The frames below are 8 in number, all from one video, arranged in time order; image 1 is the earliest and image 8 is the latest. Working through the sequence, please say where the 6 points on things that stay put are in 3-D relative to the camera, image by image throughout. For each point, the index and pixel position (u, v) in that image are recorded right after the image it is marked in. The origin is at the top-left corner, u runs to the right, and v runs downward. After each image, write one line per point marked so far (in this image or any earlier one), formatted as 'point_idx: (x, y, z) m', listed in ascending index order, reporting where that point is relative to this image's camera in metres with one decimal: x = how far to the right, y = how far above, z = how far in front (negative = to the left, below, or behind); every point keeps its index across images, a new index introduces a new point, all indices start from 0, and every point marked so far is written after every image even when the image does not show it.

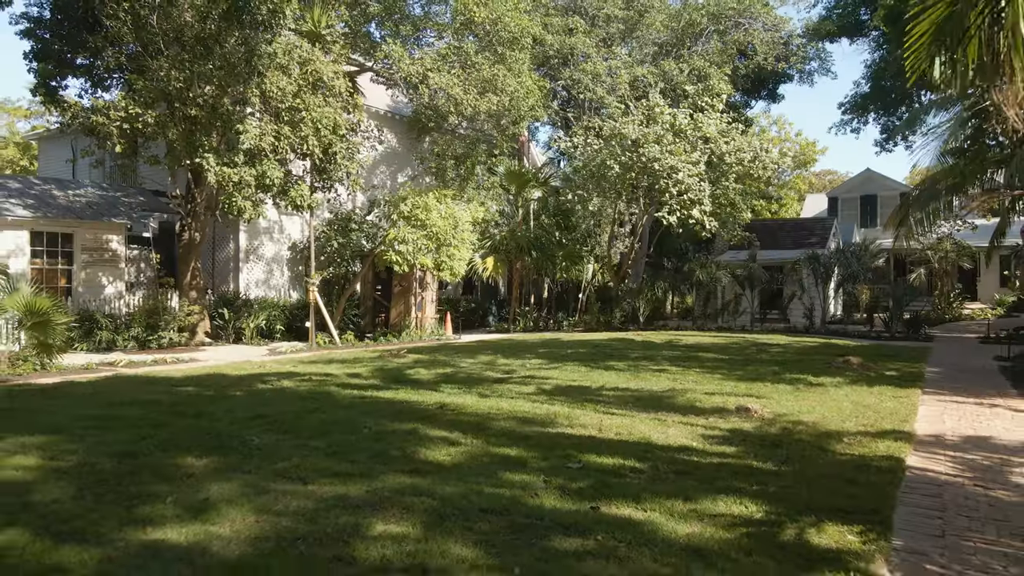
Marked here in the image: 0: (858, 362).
0: (+4.4, -0.9, +9.2) m
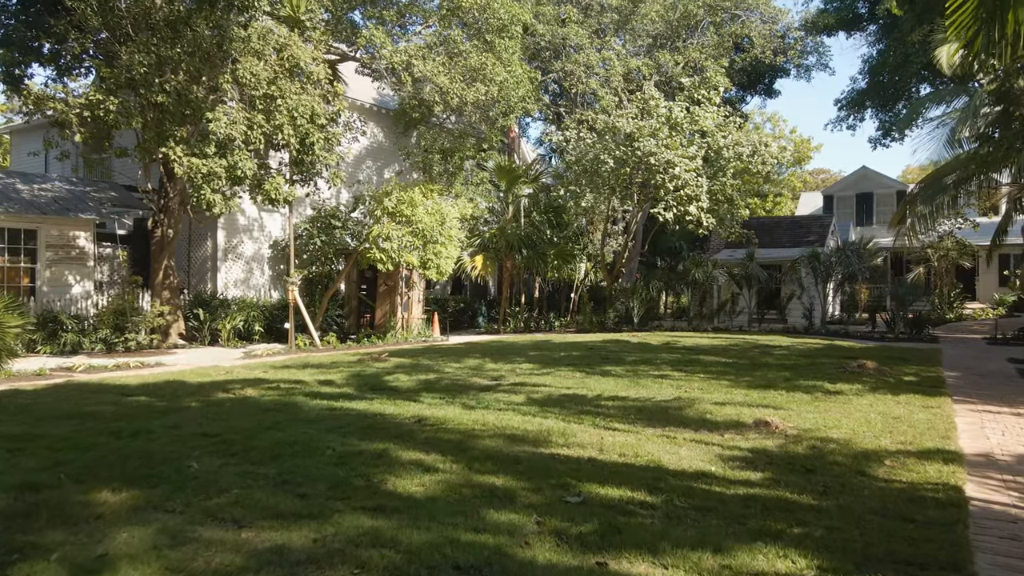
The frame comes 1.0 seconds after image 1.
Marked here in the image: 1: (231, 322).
0: (+4.3, -0.9, +8.5) m
1: (-5.8, -0.7, +15.0) m
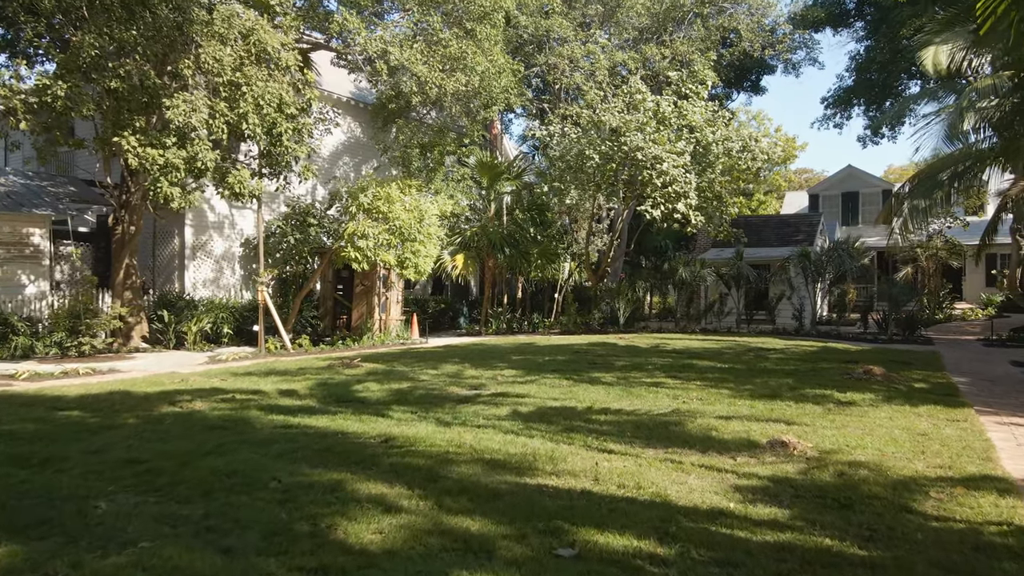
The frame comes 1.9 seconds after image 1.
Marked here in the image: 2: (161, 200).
0: (+4.1, -0.9, +8.0) m
1: (-6.2, -0.7, +14.2) m
2: (-5.1, +1.3, +10.4) m
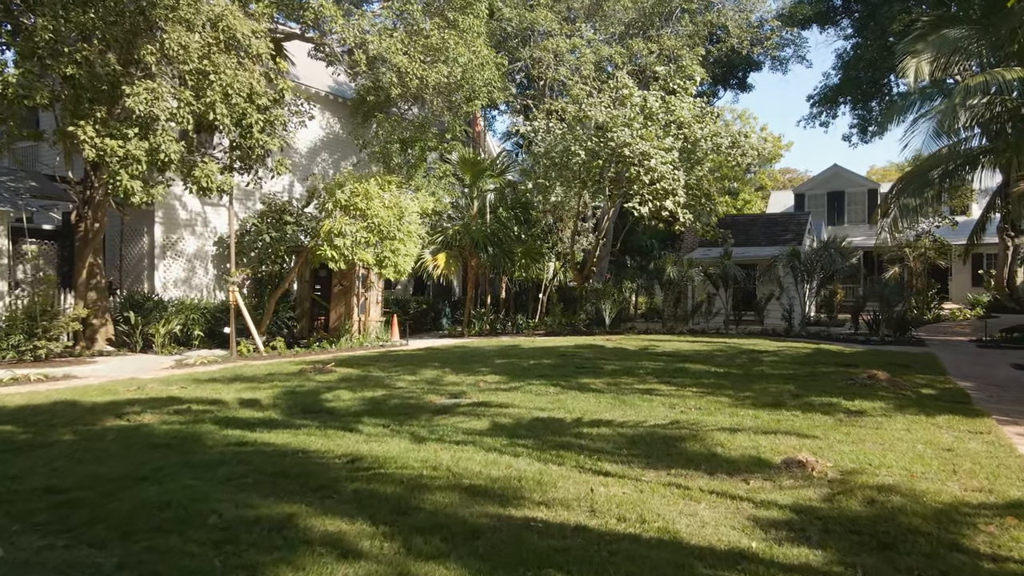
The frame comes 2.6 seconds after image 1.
0: (+3.9, -0.9, +7.5) m
1: (-6.5, -0.7, +13.5) m
2: (-5.3, +1.3, +9.8) m
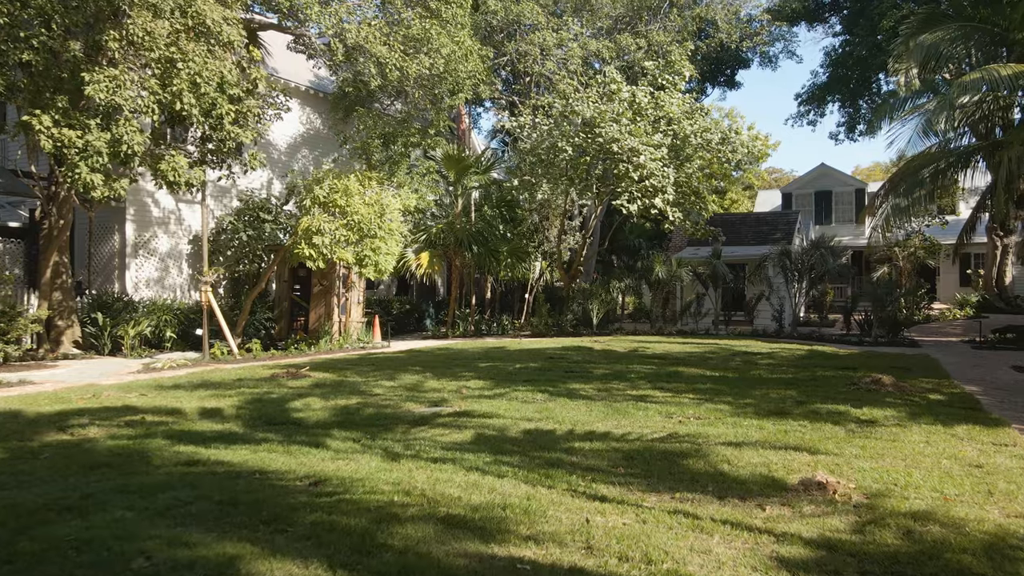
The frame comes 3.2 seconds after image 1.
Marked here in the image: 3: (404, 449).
0: (+3.7, -0.9, +7.2) m
1: (-6.8, -0.7, +13.0) m
2: (-5.5, +1.3, +9.2) m
3: (-0.6, -1.0, +4.3) m
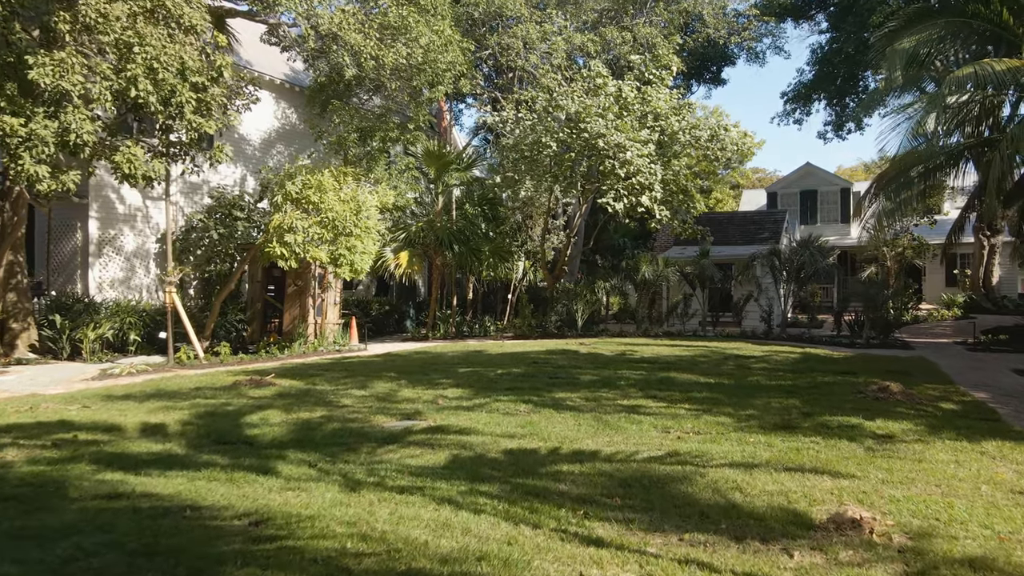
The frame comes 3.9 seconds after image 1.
0: (+3.6, -0.9, +6.7) m
1: (-7.1, -0.7, +12.3) m
2: (-5.7, +1.3, +8.6) m
3: (-0.8, -1.0, +3.7) m
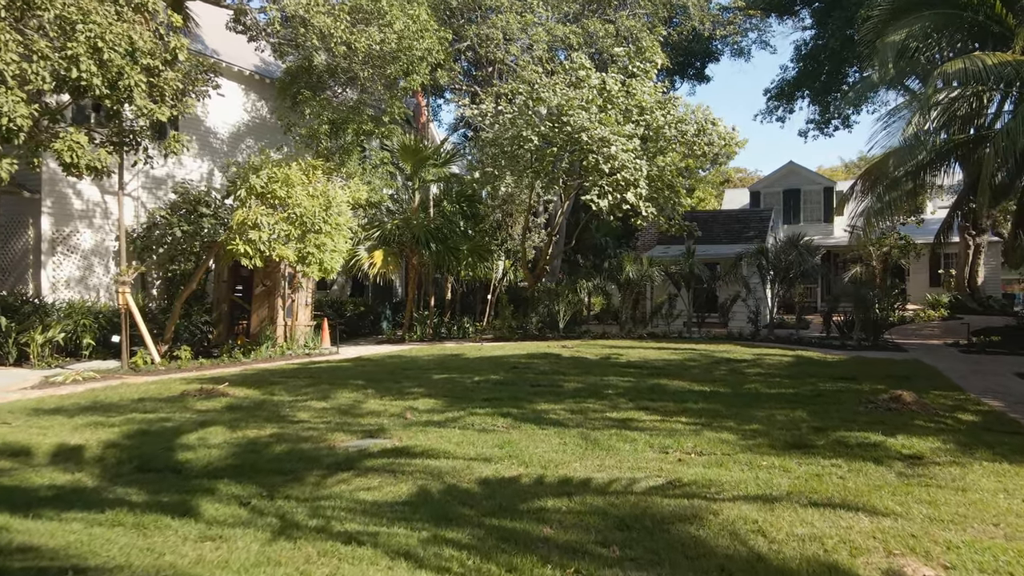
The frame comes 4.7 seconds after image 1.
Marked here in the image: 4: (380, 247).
0: (+3.4, -0.9, +6.2) m
1: (-7.4, -0.7, +11.4) m
2: (-6.0, +1.3, +7.8) m
3: (-0.9, -1.0, +3.1) m
4: (-2.6, +0.8, +14.2) m
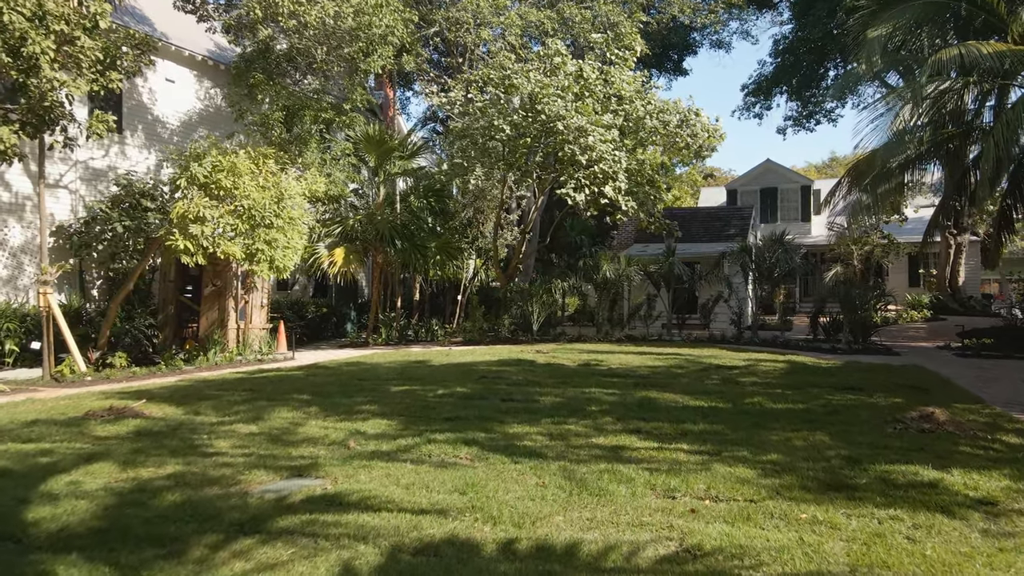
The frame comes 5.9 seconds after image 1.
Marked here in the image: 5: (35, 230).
0: (+3.1, -0.9, +5.3) m
1: (-7.8, -0.7, +10.2) m
2: (-6.3, +1.3, +6.6) m
3: (-1.0, -1.0, +2.1) m
4: (-3.2, +0.8, +13.1) m
5: (-8.5, +1.0, +12.7) m
